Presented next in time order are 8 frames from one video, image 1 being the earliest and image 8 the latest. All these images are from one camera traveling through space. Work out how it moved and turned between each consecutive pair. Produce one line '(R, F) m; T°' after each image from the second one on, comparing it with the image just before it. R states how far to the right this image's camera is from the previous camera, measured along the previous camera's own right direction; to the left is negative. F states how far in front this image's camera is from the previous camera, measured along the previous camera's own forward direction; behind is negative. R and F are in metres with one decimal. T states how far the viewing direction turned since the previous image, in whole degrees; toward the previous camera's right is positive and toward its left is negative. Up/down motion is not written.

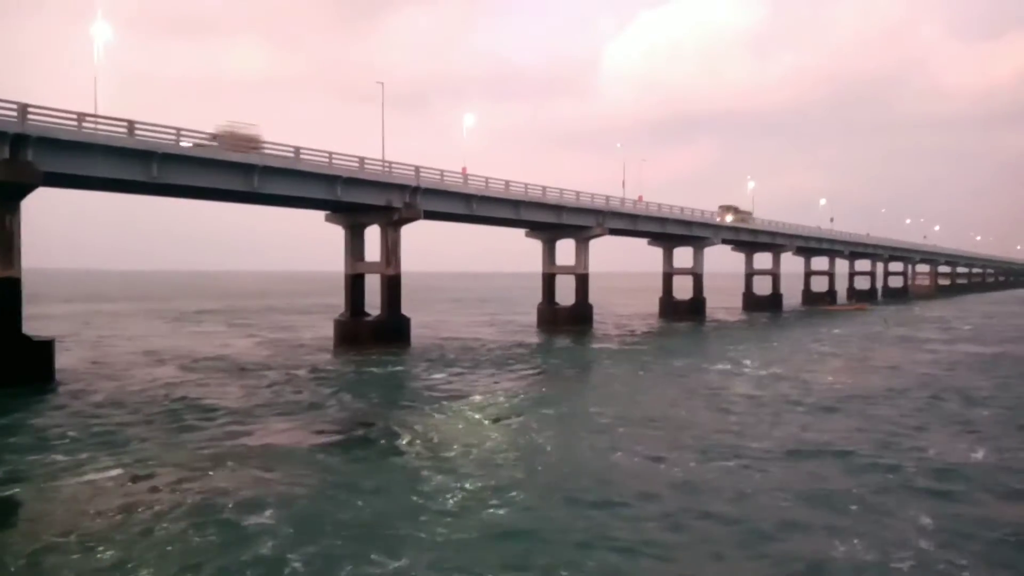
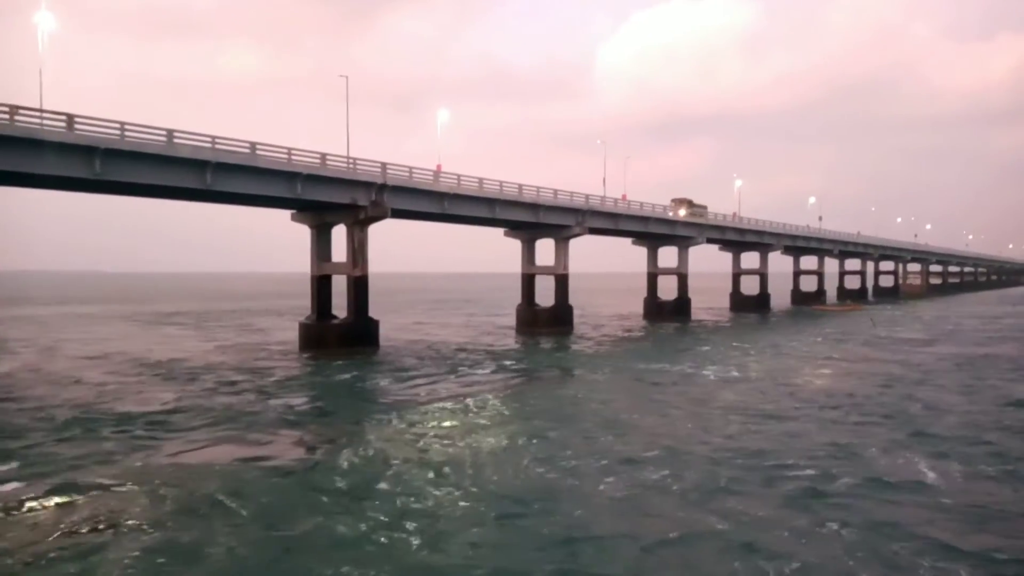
(+1.3, +1.5) m; 0°
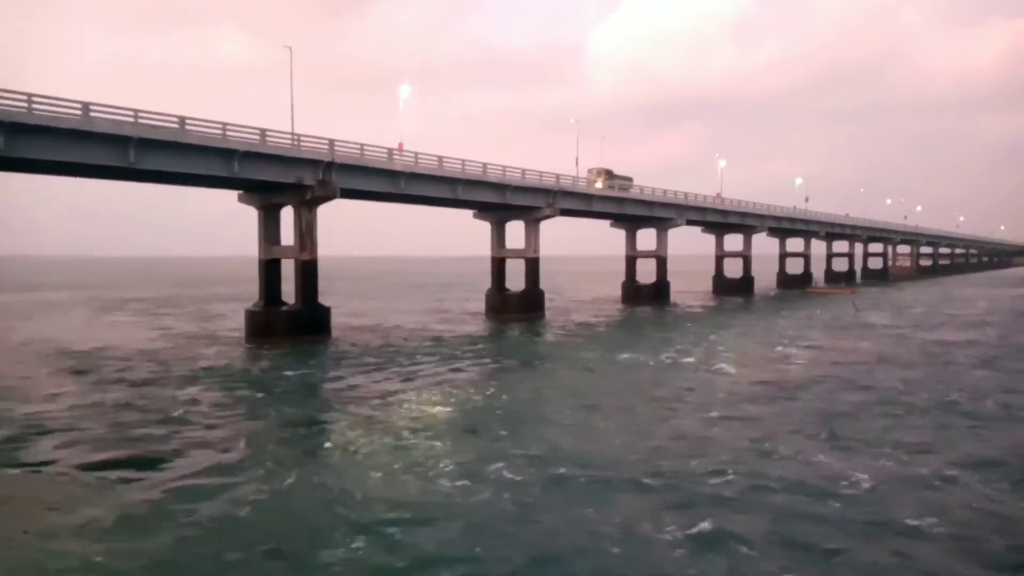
(+1.9, +2.3) m; 0°
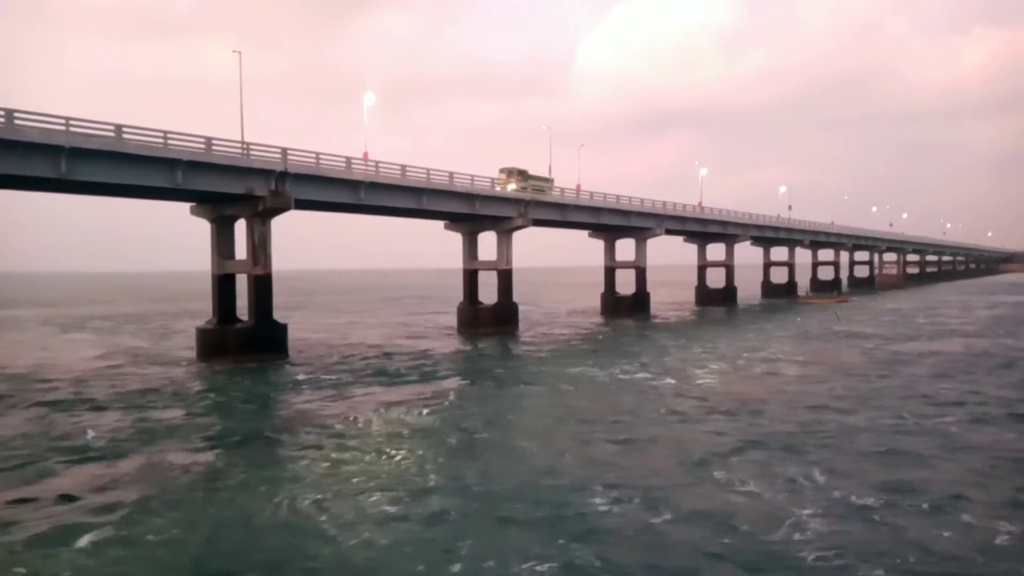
(+1.4, +1.7) m; +1°
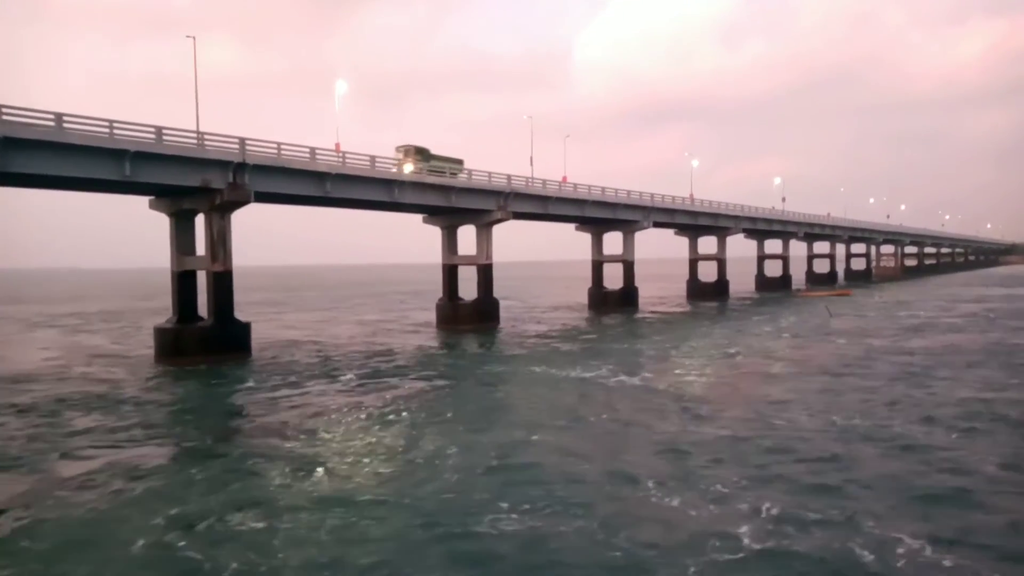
(+1.3, +1.7) m; 0°
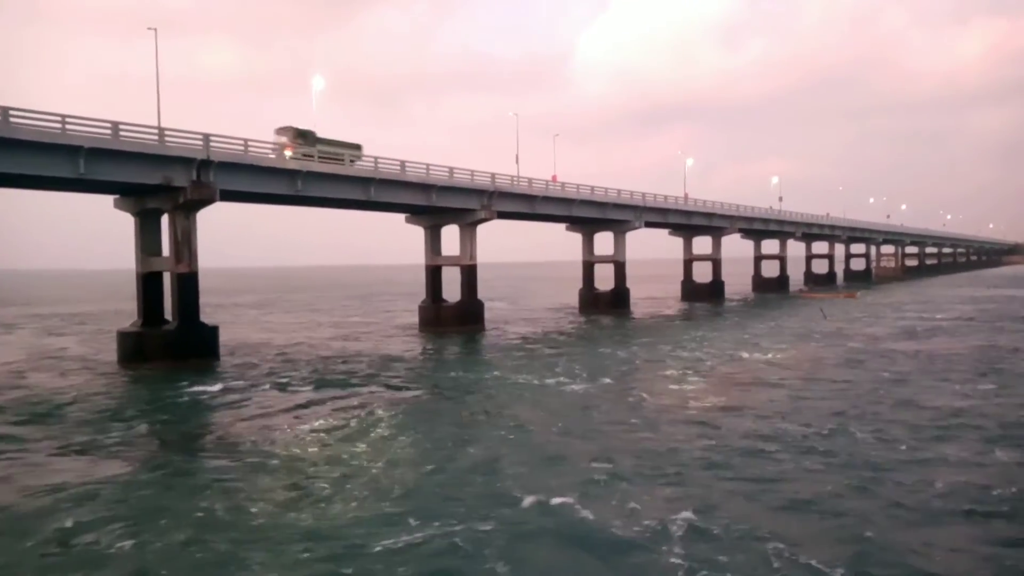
(+1.1, +1.5) m; 0°
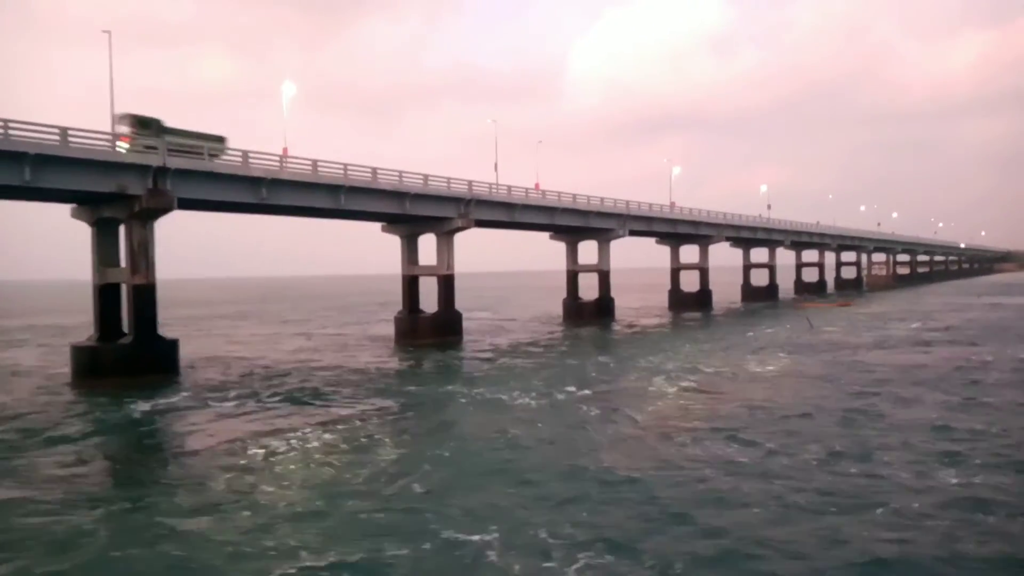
(+1.1, +1.3) m; 0°
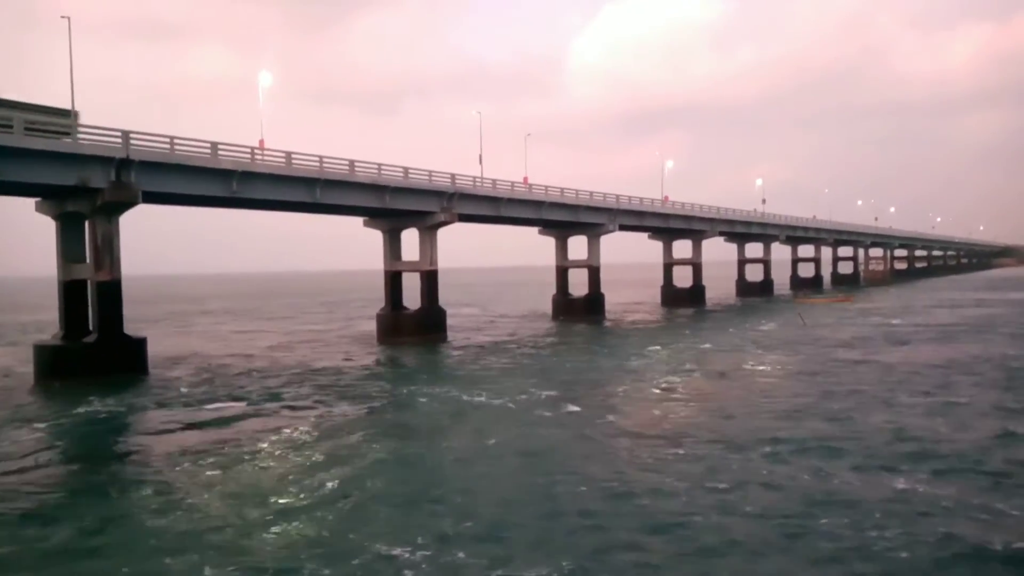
(+0.9, +1.1) m; 0°
